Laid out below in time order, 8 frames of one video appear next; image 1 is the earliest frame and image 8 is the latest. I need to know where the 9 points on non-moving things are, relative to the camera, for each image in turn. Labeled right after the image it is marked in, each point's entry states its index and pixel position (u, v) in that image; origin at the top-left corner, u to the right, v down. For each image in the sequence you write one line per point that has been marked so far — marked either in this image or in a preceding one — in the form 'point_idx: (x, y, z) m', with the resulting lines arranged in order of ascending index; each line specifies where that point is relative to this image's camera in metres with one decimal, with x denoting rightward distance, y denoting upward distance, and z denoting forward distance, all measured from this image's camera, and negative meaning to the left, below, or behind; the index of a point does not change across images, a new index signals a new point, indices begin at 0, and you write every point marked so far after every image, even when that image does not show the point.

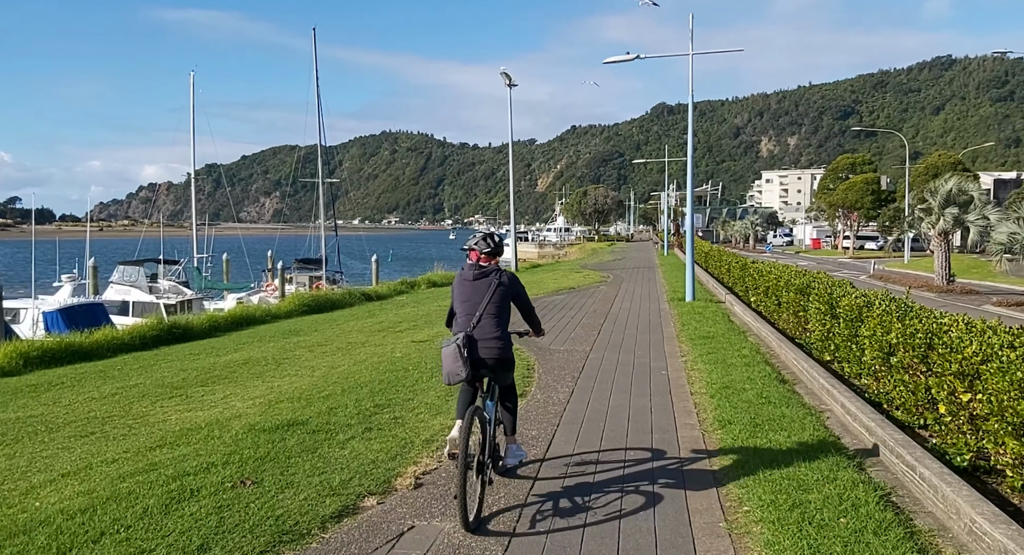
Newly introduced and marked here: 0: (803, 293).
0: (+3.9, -0.2, +12.4) m
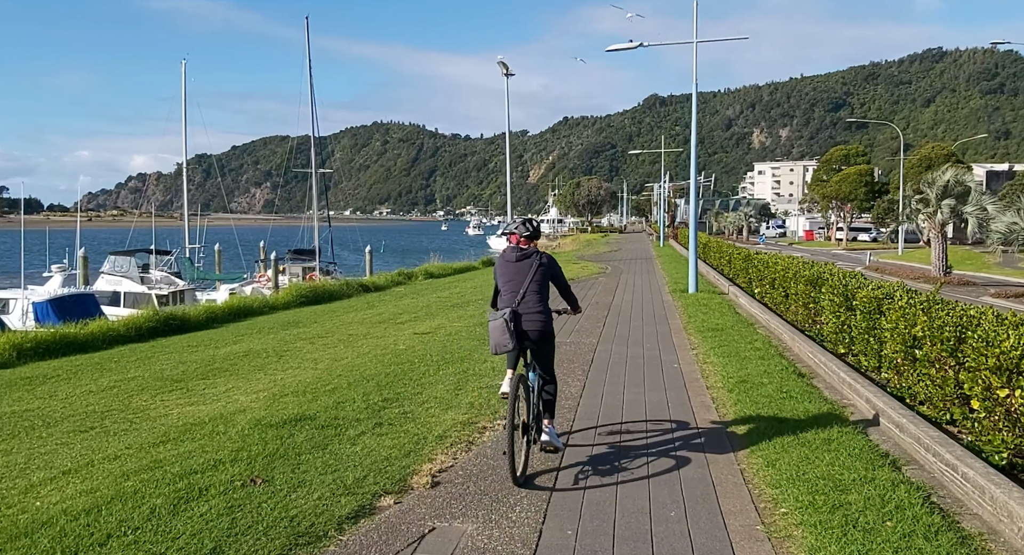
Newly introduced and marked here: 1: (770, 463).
0: (+4.0, -0.1, +12.3) m
1: (+1.5, -1.1, +5.5) m
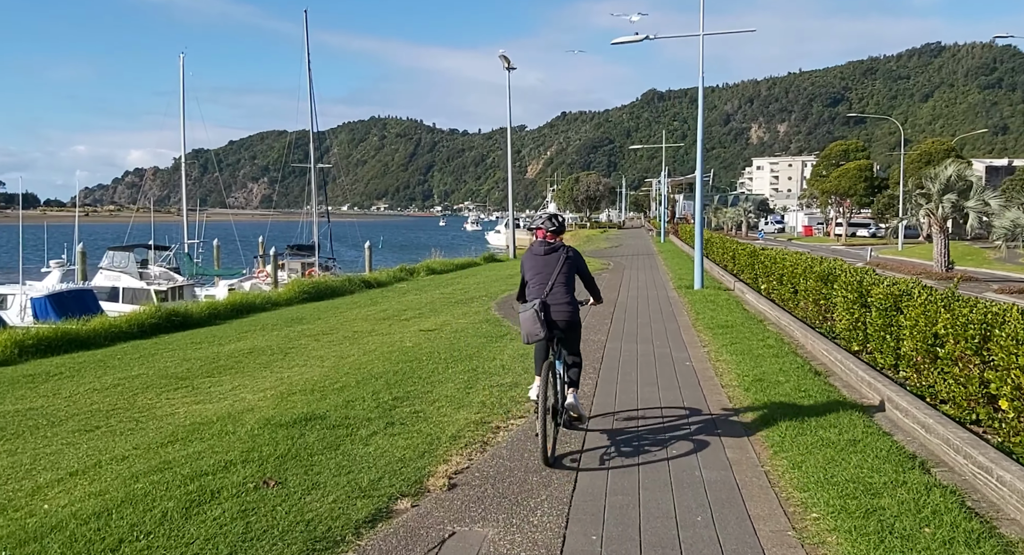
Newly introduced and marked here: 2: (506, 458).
0: (+4.1, 0.0, +12.1) m
1: (+1.6, -1.1, +5.4) m
2: (0.0, -1.2, +6.1) m
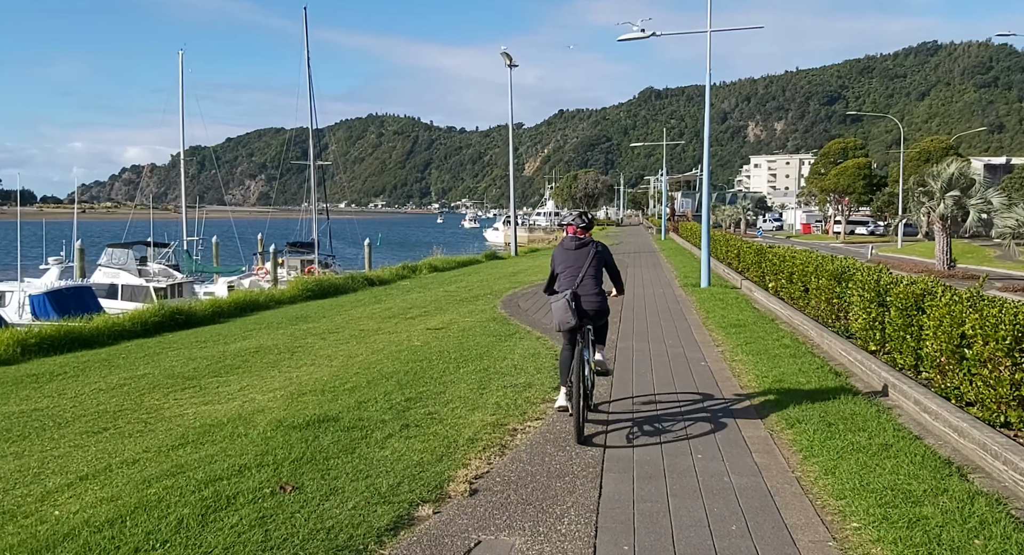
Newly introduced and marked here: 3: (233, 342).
0: (+4.2, 0.0, +12.0) m
1: (+1.8, -1.1, +5.2) m
2: (+0.1, -1.2, +6.0) m
3: (-3.7, -0.9, +12.4) m
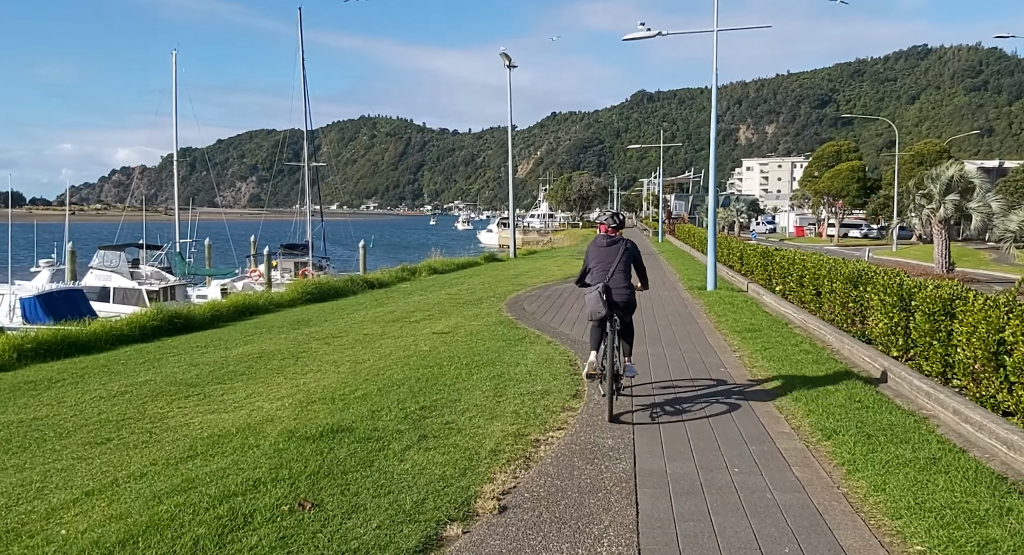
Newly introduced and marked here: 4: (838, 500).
0: (+4.4, -0.1, +11.7) m
1: (+2.0, -1.1, +5.0) m
2: (+0.3, -1.2, +5.7) m
3: (-3.6, -0.9, +12.1) m
4: (+1.7, -1.2, +4.9) m
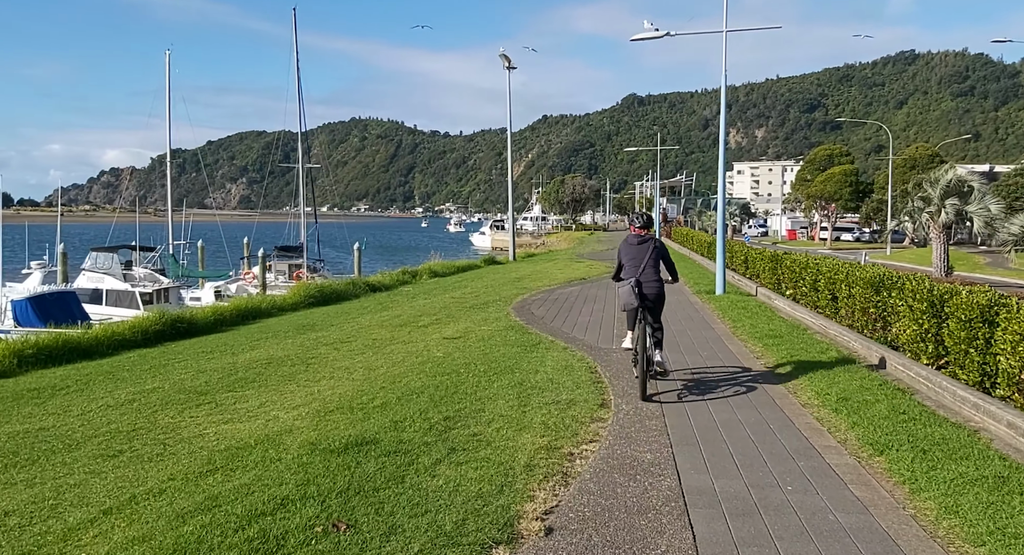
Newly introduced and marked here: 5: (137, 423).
0: (+4.5, -0.1, +11.5) m
1: (+2.2, -1.2, +4.7) m
2: (+0.5, -1.3, +5.4) m
3: (-3.4, -1.0, +11.8) m
4: (+2.0, -1.2, +4.6) m
5: (-3.1, -1.2, +7.7) m
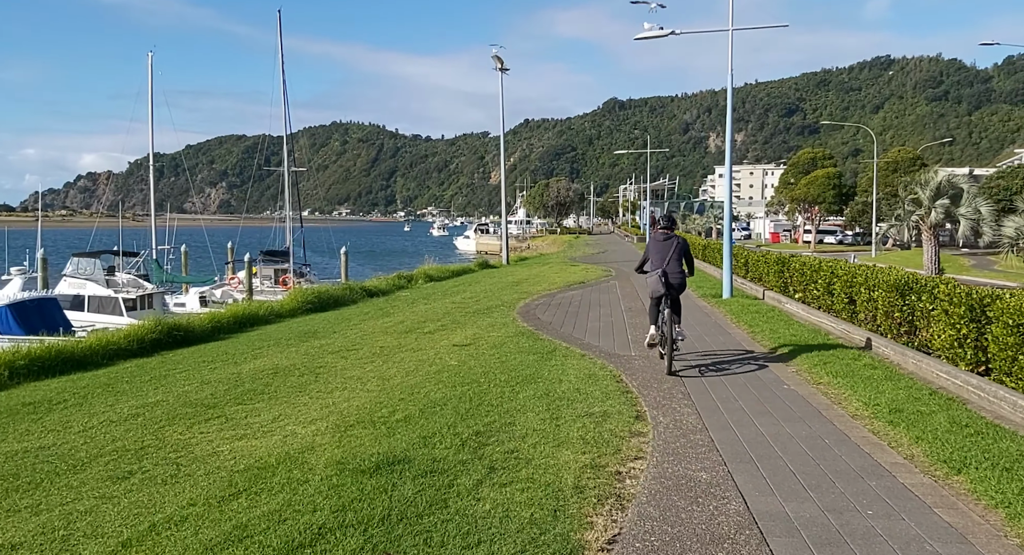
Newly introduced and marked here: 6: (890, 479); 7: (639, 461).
0: (+4.7, -0.2, +11.2) m
1: (+2.5, -1.2, +4.3) m
2: (+0.8, -1.3, +5.0) m
3: (-3.3, -1.0, +11.3) m
4: (+2.3, -1.2, +4.2) m
5: (-2.9, -1.3, +7.2) m
6: (+2.2, -1.2, +5.4) m
7: (+0.9, -1.2, +6.3) m
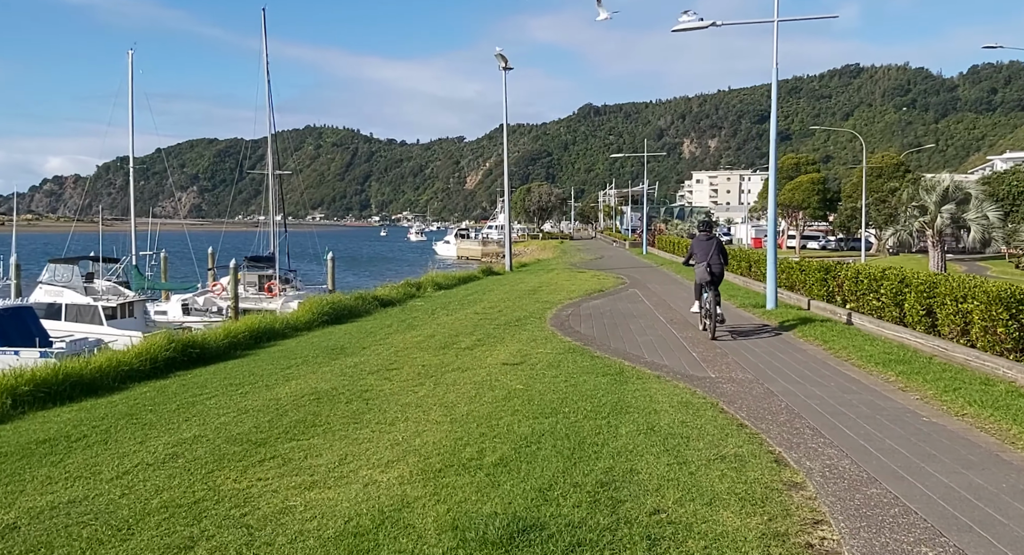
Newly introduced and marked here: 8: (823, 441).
0: (+5.4, -0.3, +10.1) m
1: (+3.4, -1.3, +3.2) m
2: (+1.7, -1.4, +3.8) m
3: (-2.5, -1.2, +10.0) m
4: (+3.2, -1.3, +3.1) m
5: (-2.0, -1.4, +6.0) m
6: (+3.1, -1.3, +4.3) m
7: (+1.7, -1.4, +5.1) m
8: (+2.3, -1.2, +7.0) m
